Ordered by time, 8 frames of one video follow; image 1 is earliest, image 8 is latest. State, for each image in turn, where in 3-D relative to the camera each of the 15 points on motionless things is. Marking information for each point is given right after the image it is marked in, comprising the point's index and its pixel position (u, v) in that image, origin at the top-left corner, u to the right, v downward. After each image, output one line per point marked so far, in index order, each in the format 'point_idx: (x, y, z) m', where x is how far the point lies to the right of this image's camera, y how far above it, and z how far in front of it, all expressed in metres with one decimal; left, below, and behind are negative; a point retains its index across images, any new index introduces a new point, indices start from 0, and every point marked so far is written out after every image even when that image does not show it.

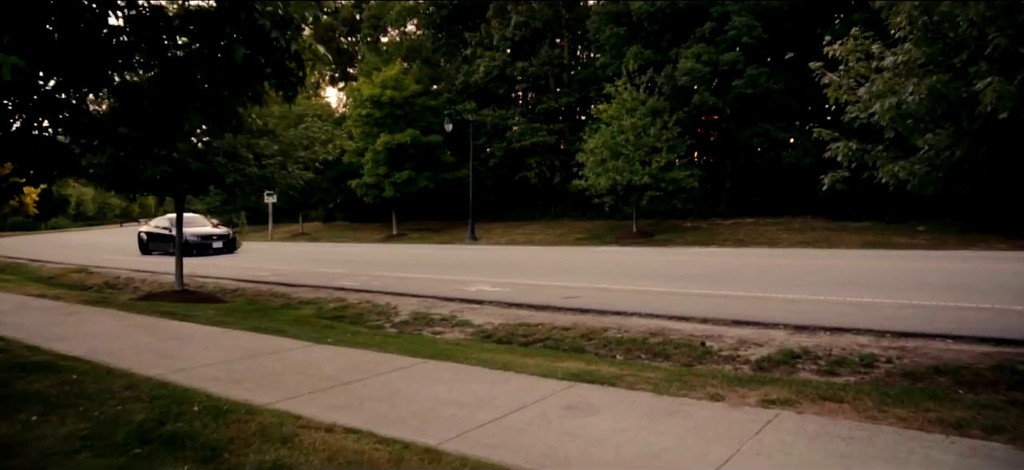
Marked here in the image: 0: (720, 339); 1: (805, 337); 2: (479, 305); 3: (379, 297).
0: (+2.5, -1.3, +8.5) m
1: (+3.4, -1.2, +8.3) m
2: (-0.5, -1.2, +11.6) m
3: (-2.4, -1.2, +12.8) m
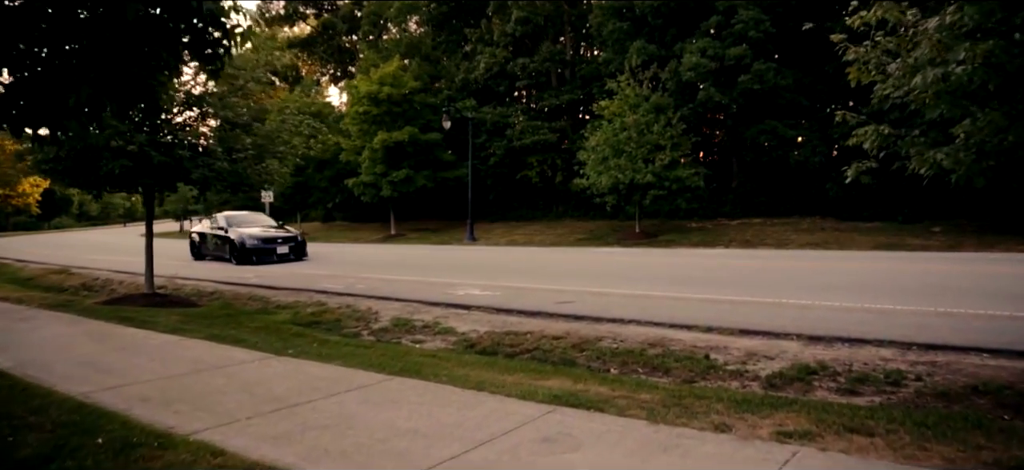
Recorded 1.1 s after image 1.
0: (+2.3, -1.3, +7.6) m
1: (+3.3, -1.2, +7.4) m
2: (-0.7, -1.2, +10.8) m
3: (-2.6, -1.2, +12.0) m
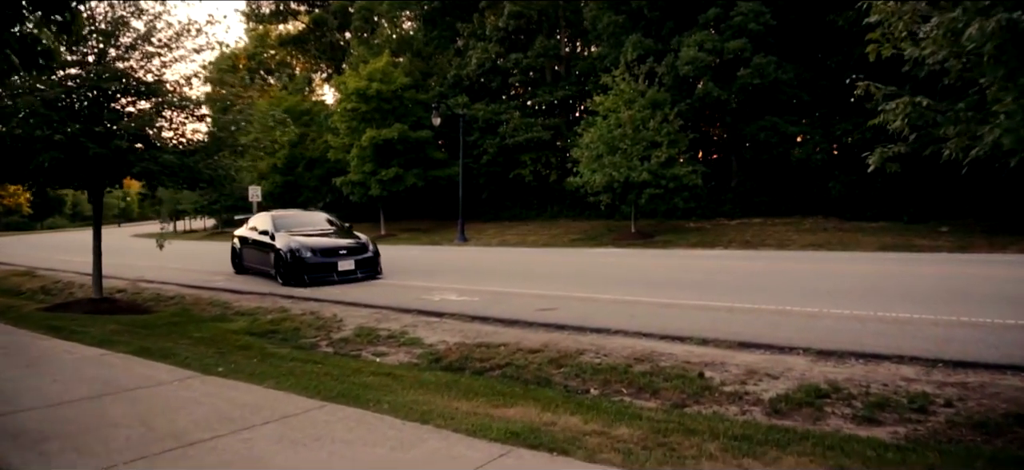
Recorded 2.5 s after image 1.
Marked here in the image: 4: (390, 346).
0: (+2.0, -1.3, +6.7) m
1: (+2.9, -1.2, +6.5) m
2: (-1.0, -1.2, +9.8) m
3: (-2.9, -1.2, +11.0) m
4: (-1.5, -1.4, +8.6) m
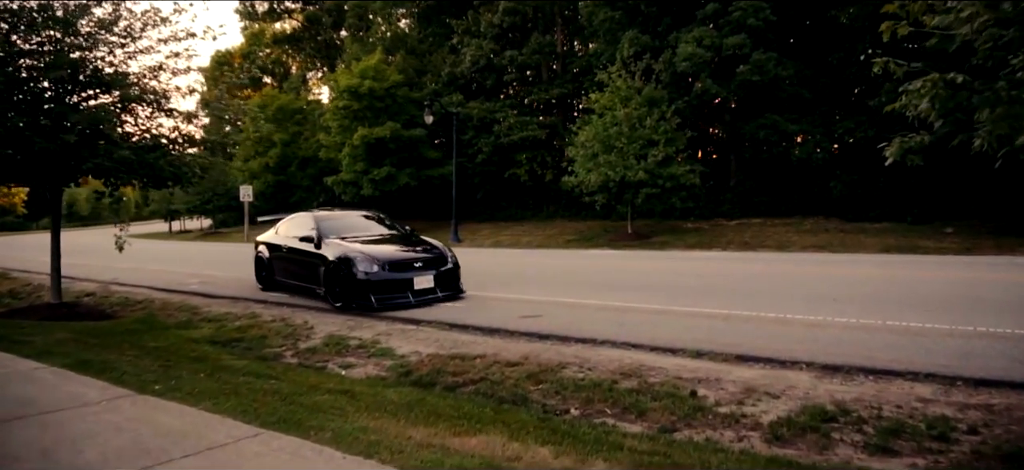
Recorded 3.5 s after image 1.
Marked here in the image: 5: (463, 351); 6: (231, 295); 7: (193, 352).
0: (+1.8, -1.3, +6.0) m
1: (+2.7, -1.2, +5.8) m
2: (-1.3, -1.2, +9.2) m
3: (-3.2, -1.2, +10.4) m
4: (-1.7, -1.4, +8.0) m
5: (-0.5, -1.3, +7.8) m
6: (-5.1, -1.1, +12.7) m
7: (-3.6, -1.3, +7.8) m
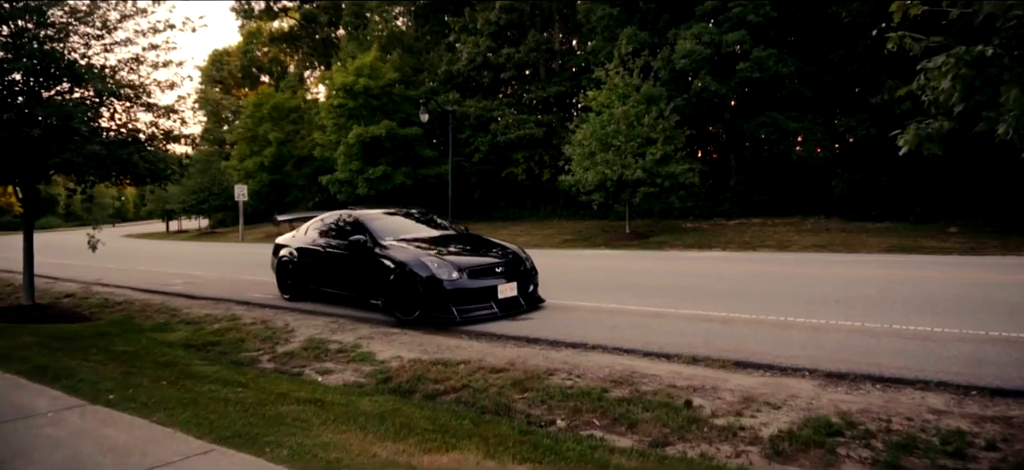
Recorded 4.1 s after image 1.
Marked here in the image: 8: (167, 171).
0: (+1.6, -1.3, +5.6) m
1: (+2.5, -1.2, +5.4) m
2: (-1.4, -1.2, +8.8) m
3: (-3.3, -1.2, +10.0) m
4: (-1.9, -1.4, +7.6) m
5: (-0.7, -1.3, +7.4) m
6: (-5.2, -1.1, +12.3) m
7: (-3.7, -1.3, +7.4) m
8: (-5.0, +0.9, +10.3) m
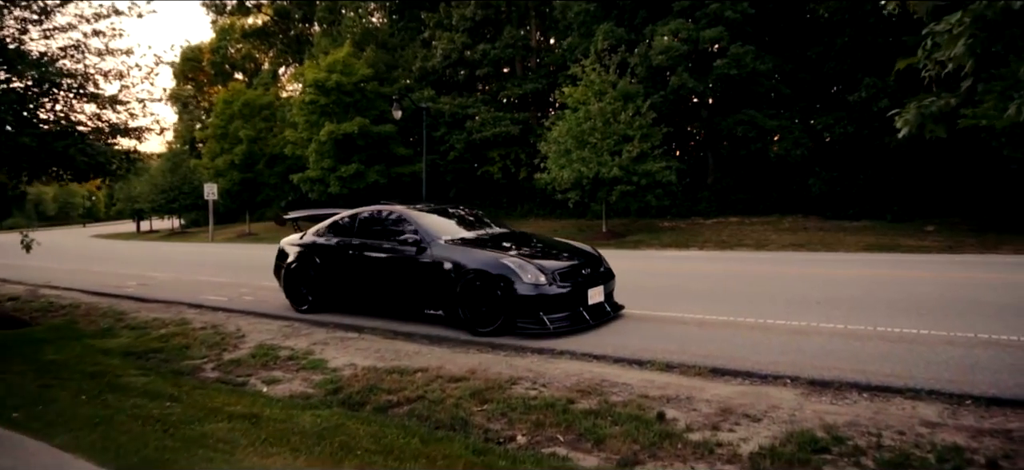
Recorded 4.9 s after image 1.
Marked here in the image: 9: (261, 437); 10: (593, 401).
0: (+1.3, -1.3, +5.2) m
1: (+2.2, -1.2, +5.0) m
2: (-1.8, -1.2, +8.2) m
3: (-3.7, -1.2, +9.4) m
4: (-2.3, -1.4, +7.0) m
5: (-1.0, -1.3, +6.9) m
6: (-5.7, -1.1, +11.7) m
7: (-4.1, -1.3, +6.8) m
8: (-5.4, +0.9, +9.6) m
9: (-1.6, -1.3, +4.4) m
10: (+0.6, -1.3, +5.4) m
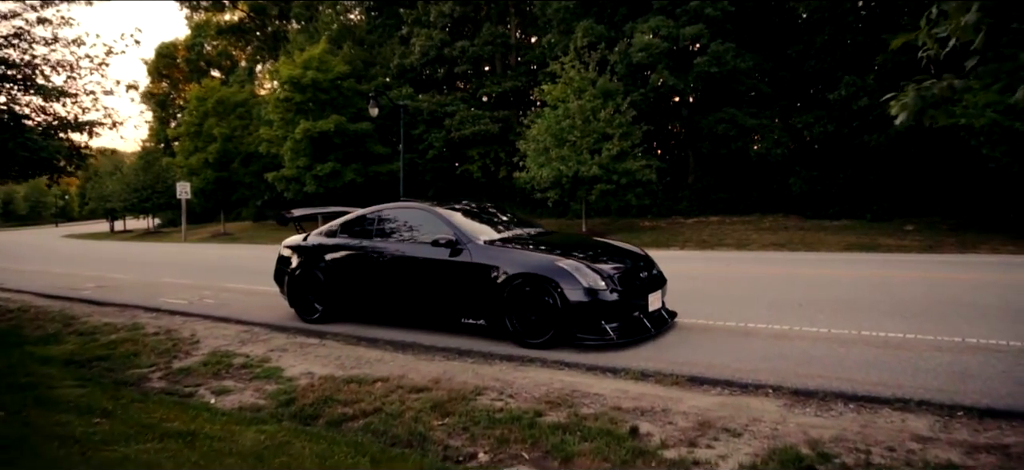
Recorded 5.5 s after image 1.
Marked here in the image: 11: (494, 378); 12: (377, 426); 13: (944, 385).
0: (+1.0, -1.3, +4.8) m
1: (+2.0, -1.2, +4.7) m
2: (-2.2, -1.2, +7.8) m
3: (-4.1, -1.2, +8.9) m
4: (-2.6, -1.4, +6.6) m
5: (-1.3, -1.3, +6.4) m
6: (-6.2, -1.1, +11.1) m
7: (-4.4, -1.3, +6.3) m
8: (-5.8, +0.9, +9.1) m
9: (-1.9, -1.3, +4.0) m
10: (+0.4, -1.3, +5.0) m
11: (-0.2, -1.2, +6.0) m
12: (-1.0, -1.4, +5.1) m
13: (+3.1, -1.1, +5.0) m
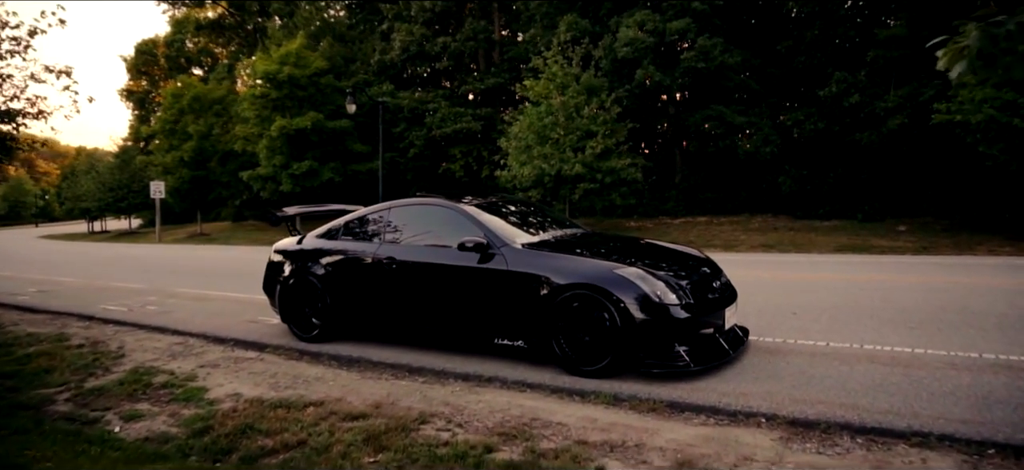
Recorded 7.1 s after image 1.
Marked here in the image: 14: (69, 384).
0: (+0.7, -1.3, +4.0) m
1: (+1.7, -1.2, +3.9) m
2: (-2.5, -1.2, +6.9) m
3: (-4.5, -1.2, +8.0) m
4: (-2.9, -1.4, +5.7) m
5: (-1.7, -1.3, +5.6) m
6: (-6.6, -1.1, +10.2) m
7: (-4.7, -1.3, +5.4) m
8: (-6.2, +0.9, +8.2) m
9: (-2.2, -1.3, +3.1) m
10: (0.0, -1.3, +4.2) m
11: (-0.5, -1.2, +5.2) m
12: (-1.3, -1.4, +4.3) m
13: (+2.8, -1.1, +4.3) m
14: (-4.0, -1.4, +6.4) m
